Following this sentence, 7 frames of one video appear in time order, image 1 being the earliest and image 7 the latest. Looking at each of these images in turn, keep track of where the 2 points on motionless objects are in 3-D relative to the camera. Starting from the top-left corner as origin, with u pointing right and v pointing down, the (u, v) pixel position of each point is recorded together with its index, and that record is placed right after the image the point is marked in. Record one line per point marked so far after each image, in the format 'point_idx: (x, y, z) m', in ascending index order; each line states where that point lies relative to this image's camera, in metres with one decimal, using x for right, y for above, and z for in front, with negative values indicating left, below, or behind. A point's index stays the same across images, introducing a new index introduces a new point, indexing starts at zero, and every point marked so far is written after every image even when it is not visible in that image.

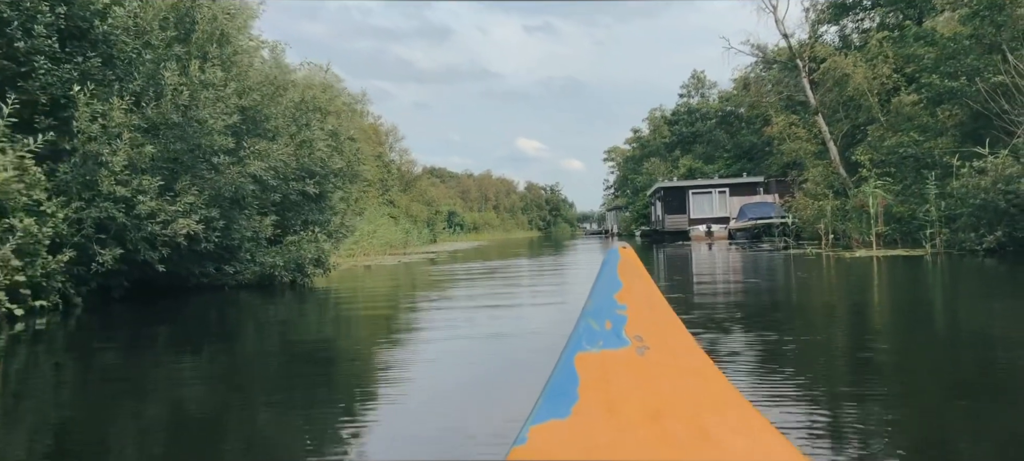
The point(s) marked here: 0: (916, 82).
0: (+9.5, +3.5, +19.7) m
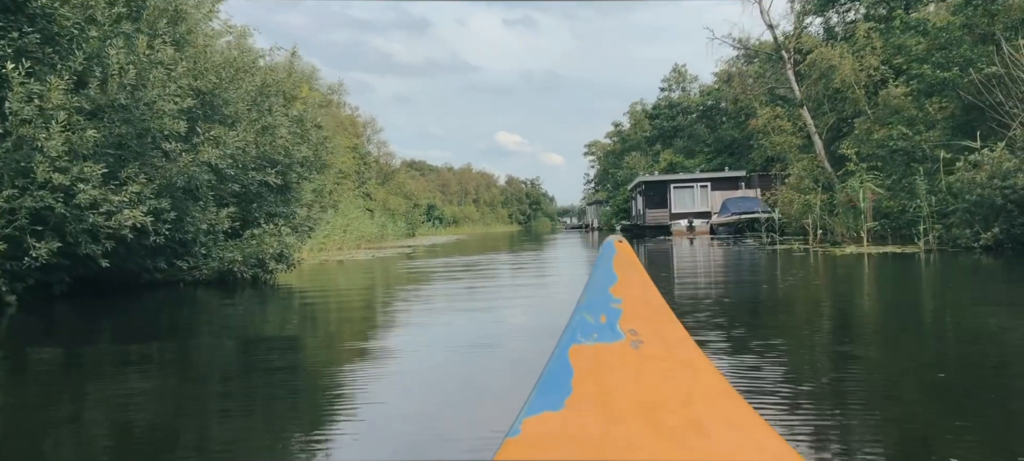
0: (+9.0, +3.6, +19.4) m
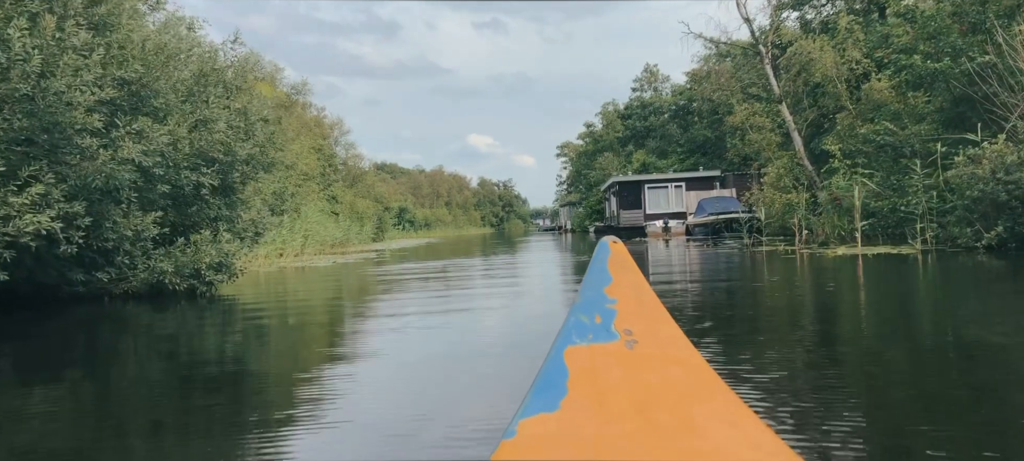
0: (+8.3, +3.6, +18.9) m
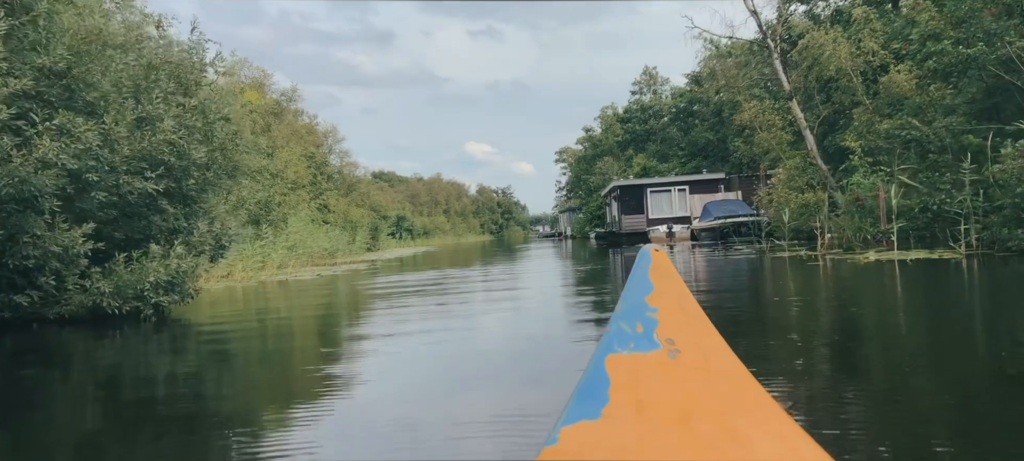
0: (+8.2, +3.6, +18.0) m
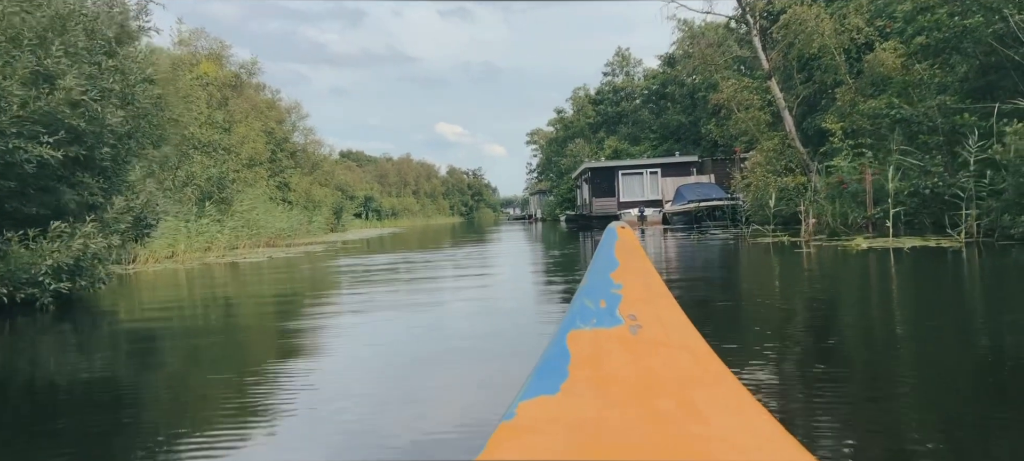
0: (+7.6, +3.9, +17.4) m
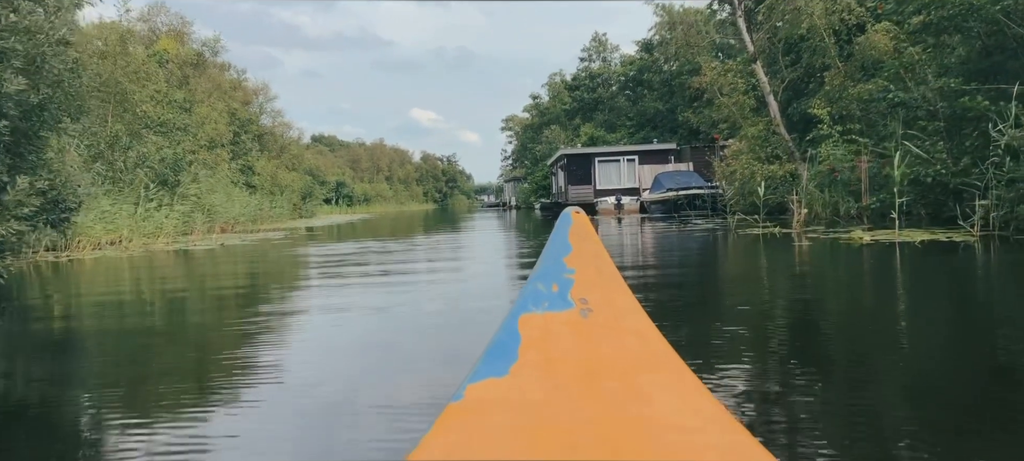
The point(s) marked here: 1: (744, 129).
0: (+7.1, +4.0, +16.8) m
1: (+5.0, +2.2, +18.8) m
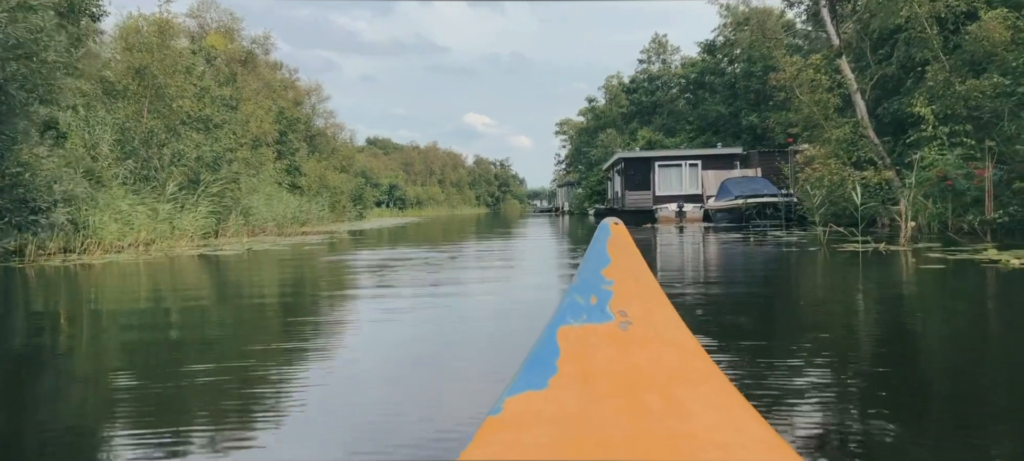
0: (+8.1, +3.8, +15.2) m
1: (+6.1, +1.9, +17.3) m
